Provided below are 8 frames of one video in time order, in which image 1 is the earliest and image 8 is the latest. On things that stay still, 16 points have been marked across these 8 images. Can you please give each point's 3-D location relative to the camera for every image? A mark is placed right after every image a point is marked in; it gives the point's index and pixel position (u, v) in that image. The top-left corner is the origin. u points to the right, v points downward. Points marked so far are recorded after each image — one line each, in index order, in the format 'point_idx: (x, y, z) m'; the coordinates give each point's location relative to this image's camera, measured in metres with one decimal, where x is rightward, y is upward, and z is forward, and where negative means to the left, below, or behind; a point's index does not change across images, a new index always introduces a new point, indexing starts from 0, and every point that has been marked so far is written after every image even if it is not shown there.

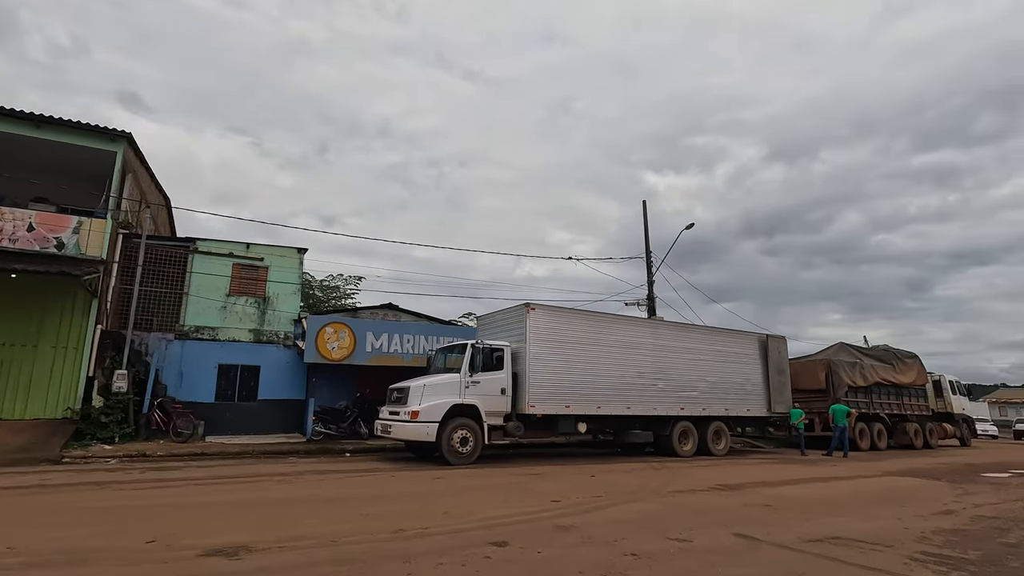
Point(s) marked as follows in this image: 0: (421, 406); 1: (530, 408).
0: (-2.2, -2.9, +13.1) m
1: (+0.5, -3.2, +14.3) m
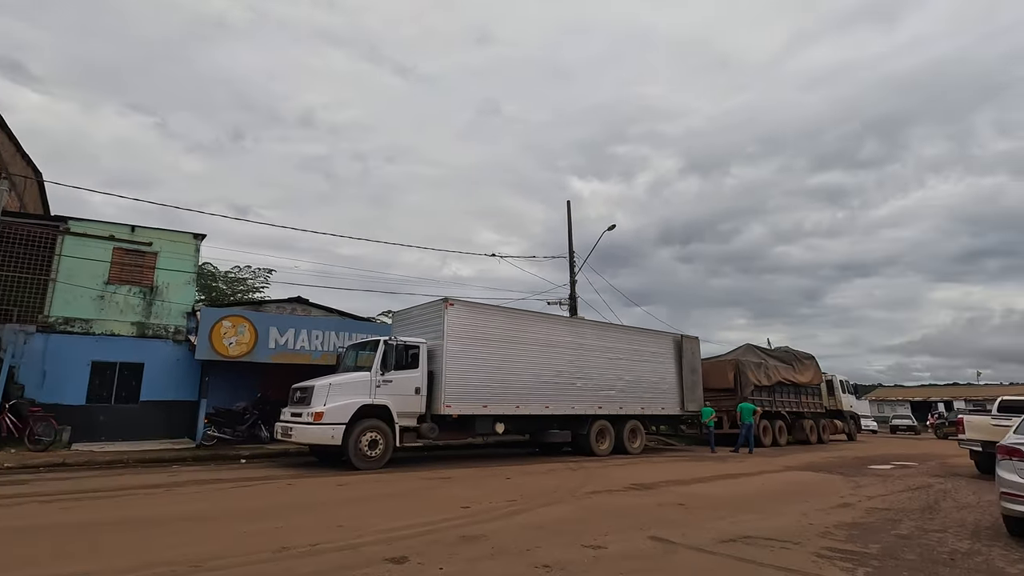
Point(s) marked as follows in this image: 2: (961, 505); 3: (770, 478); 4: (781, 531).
0: (-4.2, -2.7, +12.1) m
1: (-1.7, -3.1, +13.7) m
2: (+7.9, -3.8, +9.5) m
3: (+6.0, -4.5, +12.6) m
4: (+3.6, -3.2, +7.1) m
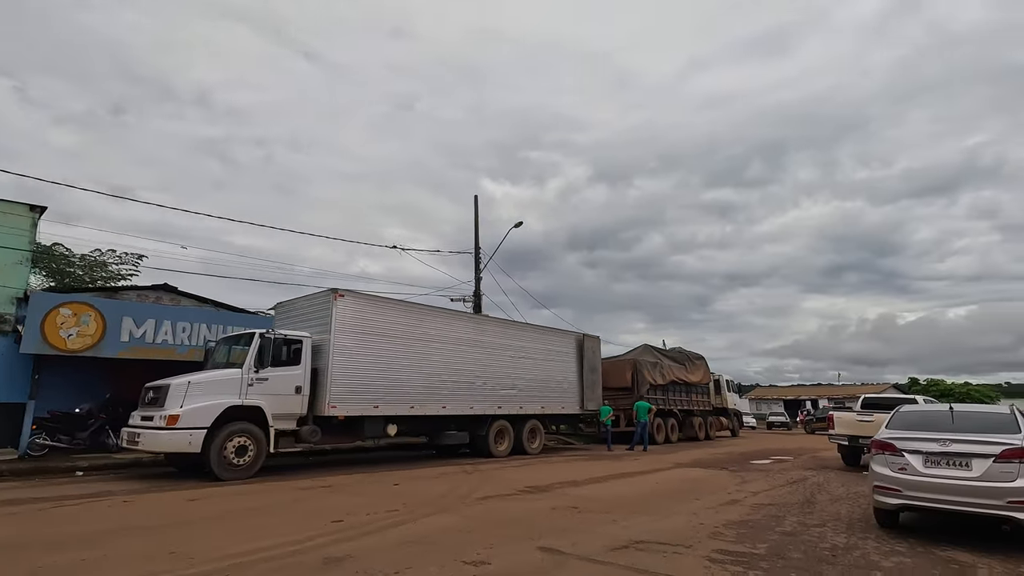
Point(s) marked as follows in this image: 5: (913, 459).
0: (-6.4, -2.4, +10.5) m
1: (-4.2, -2.8, +12.5) m
2: (+5.9, -3.8, +9.9) m
3: (+3.6, -4.4, +12.7) m
4: (+2.1, -3.1, +6.9) m
5: (+5.0, -2.2, +6.8) m
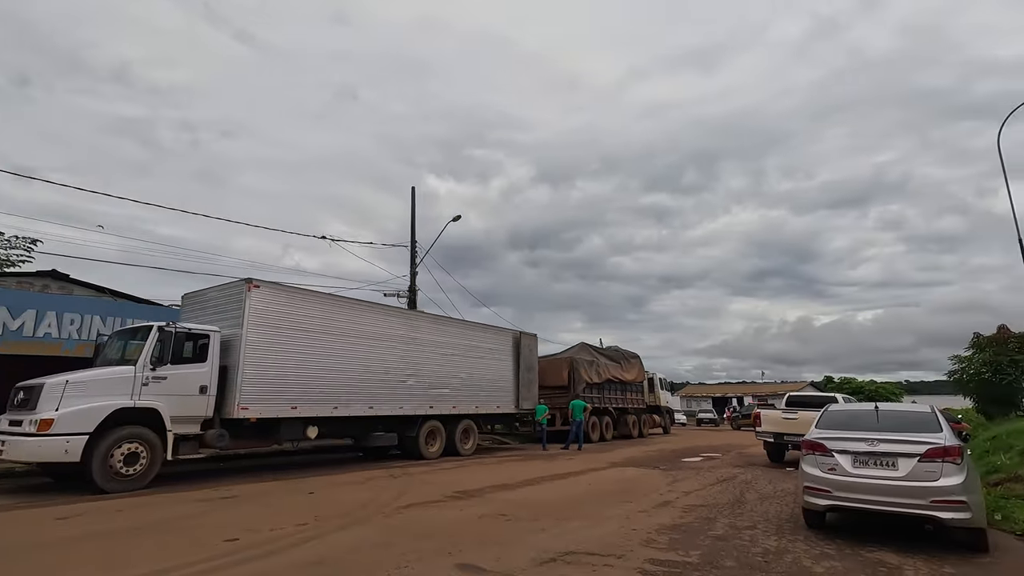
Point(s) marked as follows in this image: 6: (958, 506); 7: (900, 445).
0: (-7.7, -2.1, +9.1) m
1: (-5.7, -2.6, +11.3) m
2: (+4.6, -3.8, +9.9) m
3: (+1.9, -4.4, +12.4) m
4: (+1.1, -3.1, +6.5) m
5: (+4.1, -2.1, +6.7) m
6: (+5.0, -2.4, +6.0) m
7: (+4.6, -1.9, +6.4) m
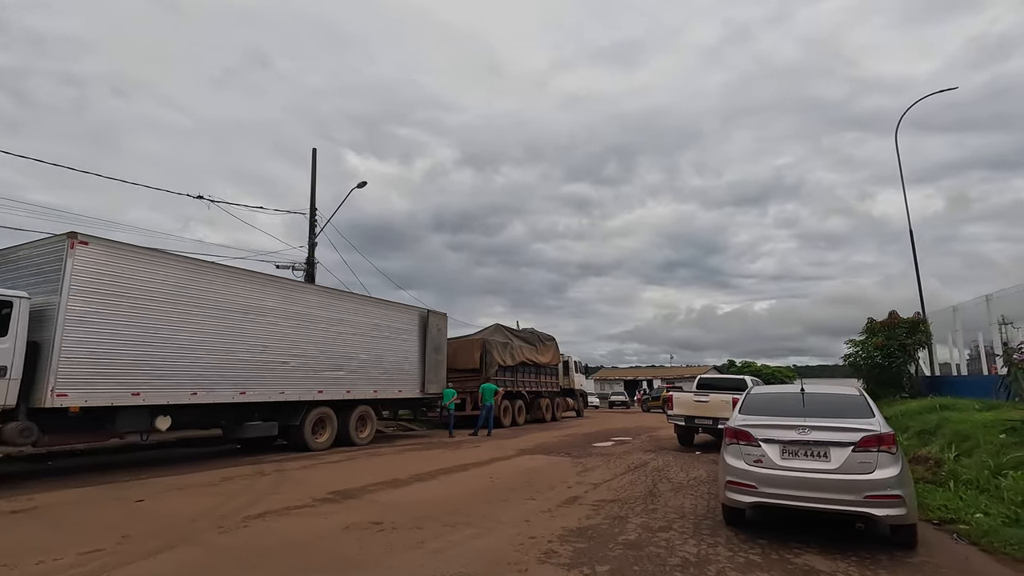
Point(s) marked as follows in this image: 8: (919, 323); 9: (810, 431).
0: (-9.2, -1.4, +6.5) m
1: (-7.6, -1.8, +9.0) m
2: (+2.8, -3.4, +9.1) m
3: (-0.2, -3.7, +11.2) m
4: (-0.2, -2.6, +5.2) m
5: (+2.8, -1.7, +5.8) m
6: (+3.7, -2.1, +5.3) m
7: (+3.4, -1.5, +5.6) m
8: (+14.6, -1.2, +19.3) m
9: (+3.2, -1.5, +5.7) m
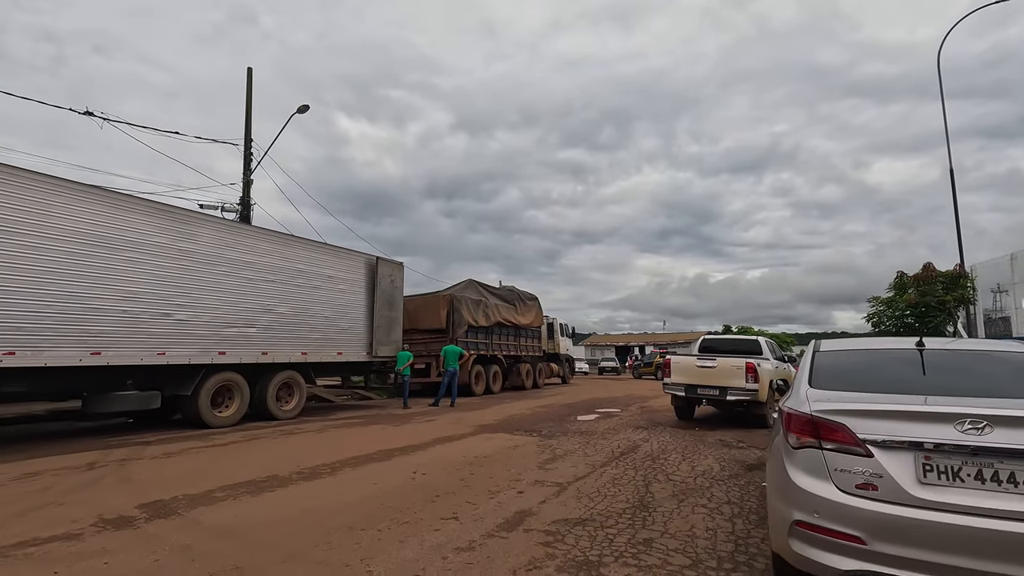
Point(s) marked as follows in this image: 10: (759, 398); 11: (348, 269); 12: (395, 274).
0: (-10.1, -0.5, +3.4) m
1: (-8.5, -0.7, +5.9) m
2: (+1.9, -2.3, +6.2) m
3: (-1.1, -2.6, +8.3) m
4: (-1.0, -1.8, +2.2) m
5: (+2.0, -0.9, +2.8) m
6: (+2.9, -1.3, +2.3) m
7: (+2.5, -0.7, +2.6) m
8: (+13.6, +0.4, +16.3) m
9: (+2.4, -0.7, +2.7) m
10: (+5.3, -2.4, +11.5) m
11: (-4.4, +0.5, +14.5) m
12: (-3.5, +0.4, +16.0) m
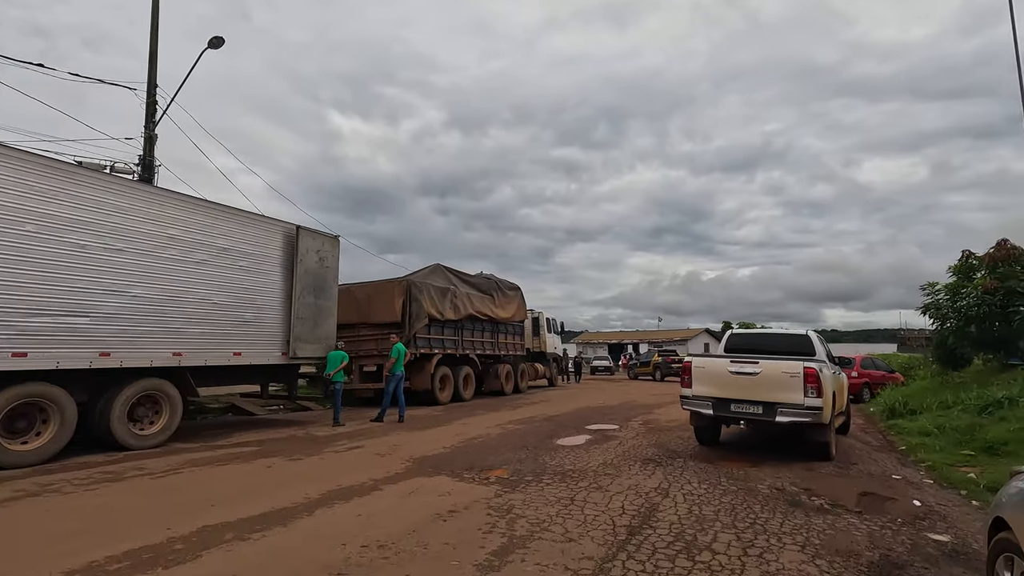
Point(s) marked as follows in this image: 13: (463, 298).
0: (-10.7, 0.0, -0.4) m
1: (-9.1, -0.3, +2.1) m
2: (+1.3, -1.9, +2.6) m
3: (-1.8, -2.1, +4.6) m
4: (-1.6, -1.4, -1.5) m
5: (+1.4, -0.5, -0.8) m
6: (+2.3, -0.9, -1.3) m
7: (+2.0, -0.3, -1.0) m
8: (+12.8, +0.8, +12.8) m
9: (+1.8, -0.3, -0.9) m
10: (+4.6, -1.9, +8.0) m
11: (-5.2, +0.9, +10.8) m
12: (-4.2, +0.9, +12.3) m
13: (-1.6, -0.3, +17.7) m
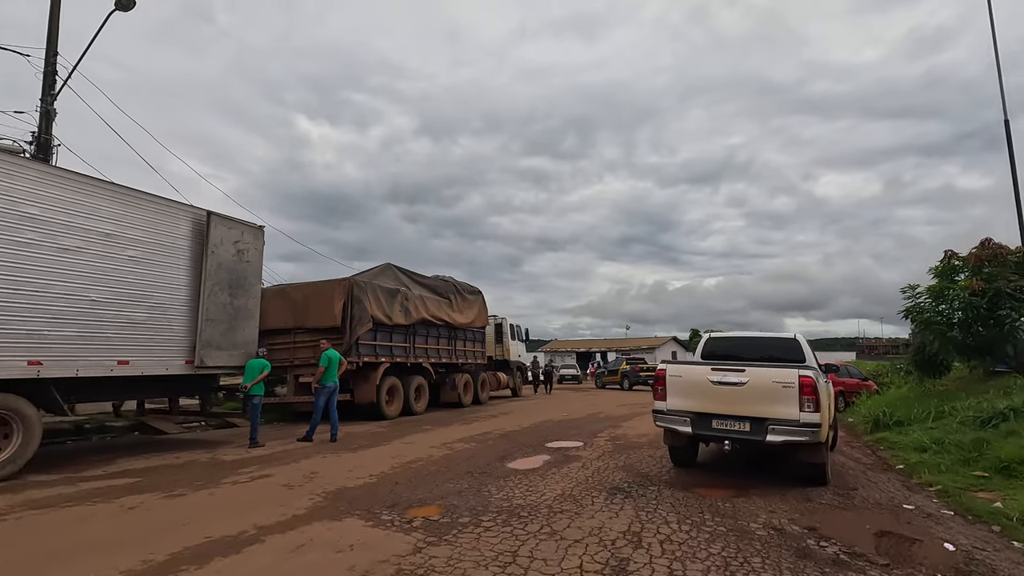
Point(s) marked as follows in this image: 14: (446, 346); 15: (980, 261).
0: (-10.9, +0.2, -2.5) m
1: (-9.5, -0.1, +0.1) m
2: (+0.8, -1.7, +1.1) m
3: (-2.4, -2.0, +3.0) m
4: (-1.8, -1.1, -3.0) m
5: (+1.1, -0.3, -2.2) m
6: (+2.1, -0.7, -2.7) m
7: (+1.7, -0.1, -2.4) m
8: (+11.8, +0.8, +12.1) m
9: (+1.5, -0.1, -2.3) m
10: (+3.8, -1.9, +6.7) m
11: (-6.1, +1.0, +9.0) m
12: (-5.2, +0.9, +10.6) m
13: (-2.9, -0.3, +16.1) m
14: (-2.2, -2.0, +18.1) m
15: (+10.8, +0.6, +12.5) m
